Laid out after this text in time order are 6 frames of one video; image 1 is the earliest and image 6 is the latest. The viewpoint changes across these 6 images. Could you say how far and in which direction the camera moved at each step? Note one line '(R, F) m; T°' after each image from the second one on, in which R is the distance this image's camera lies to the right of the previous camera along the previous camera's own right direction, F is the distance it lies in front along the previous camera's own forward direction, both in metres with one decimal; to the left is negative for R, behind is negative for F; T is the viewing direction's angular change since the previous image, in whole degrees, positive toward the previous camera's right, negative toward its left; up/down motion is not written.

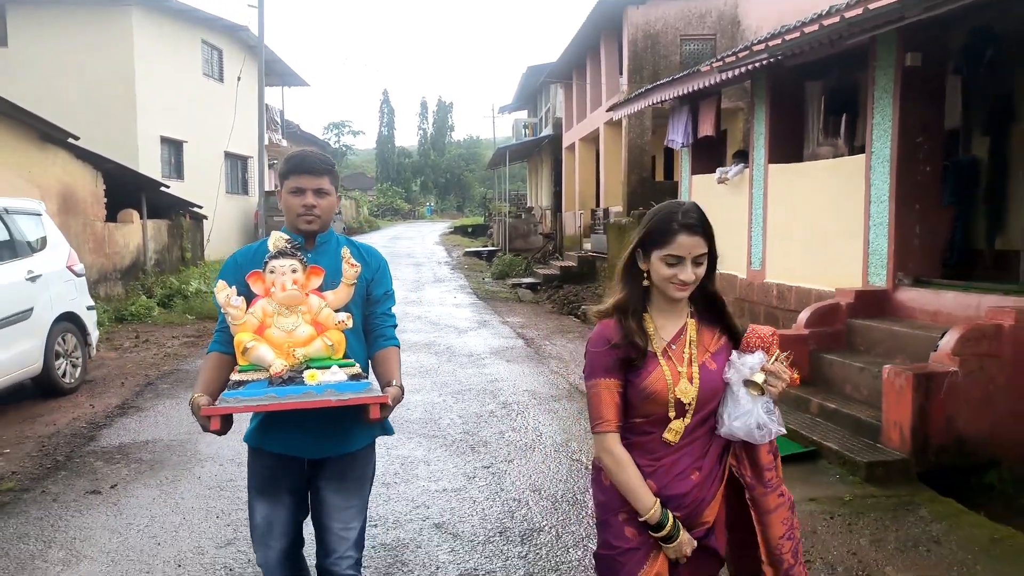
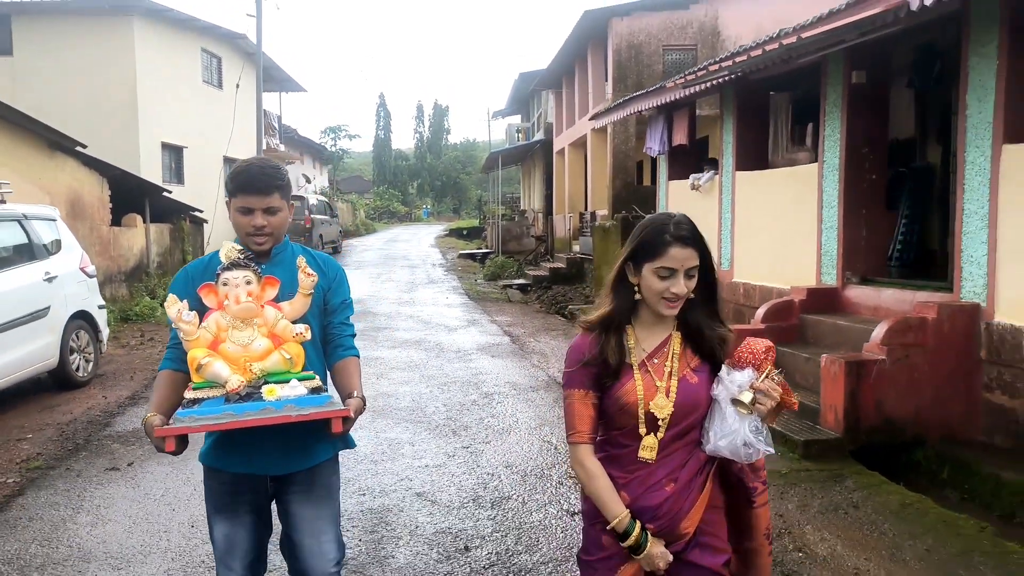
(+0.1, -0.5) m; 0°
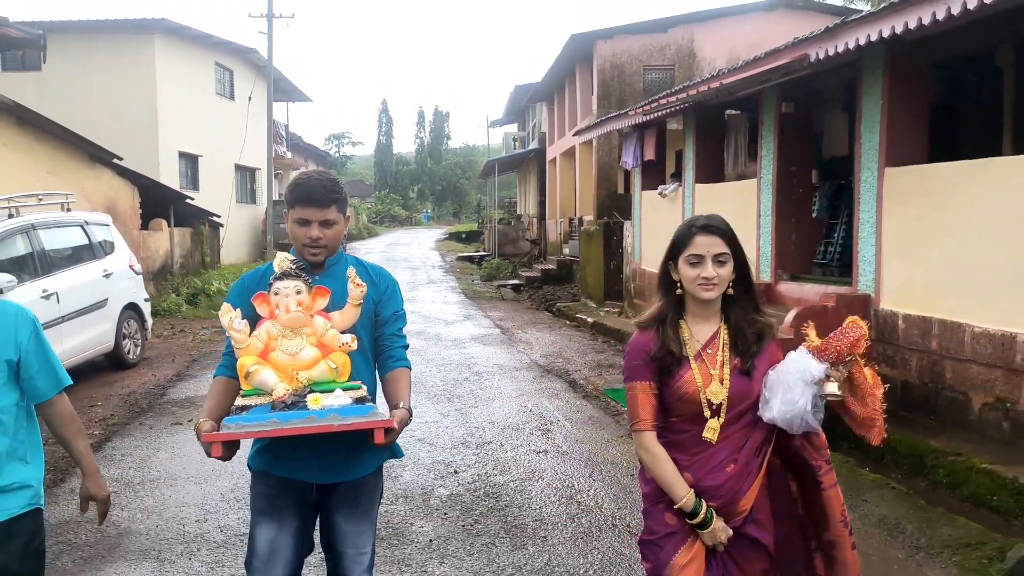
(+0.1, -1.2) m; 0°
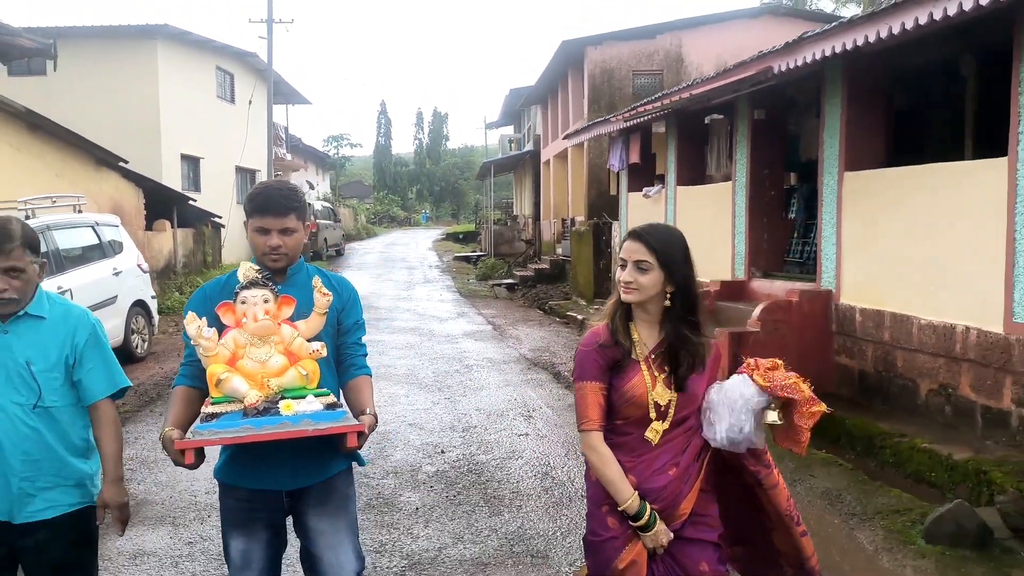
(+0.1, -0.4) m; 0°
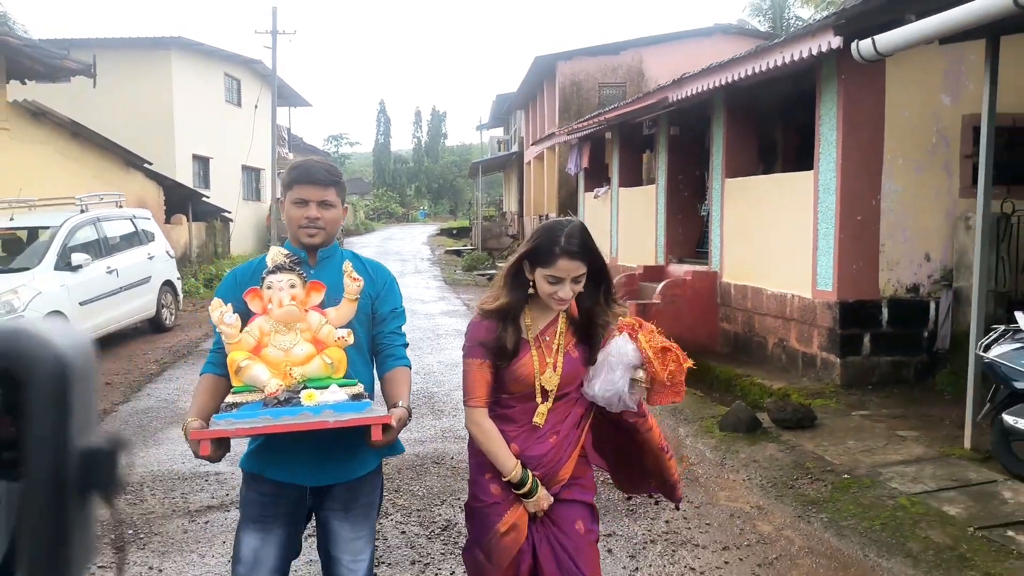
(+0.4, -1.7) m; 0°
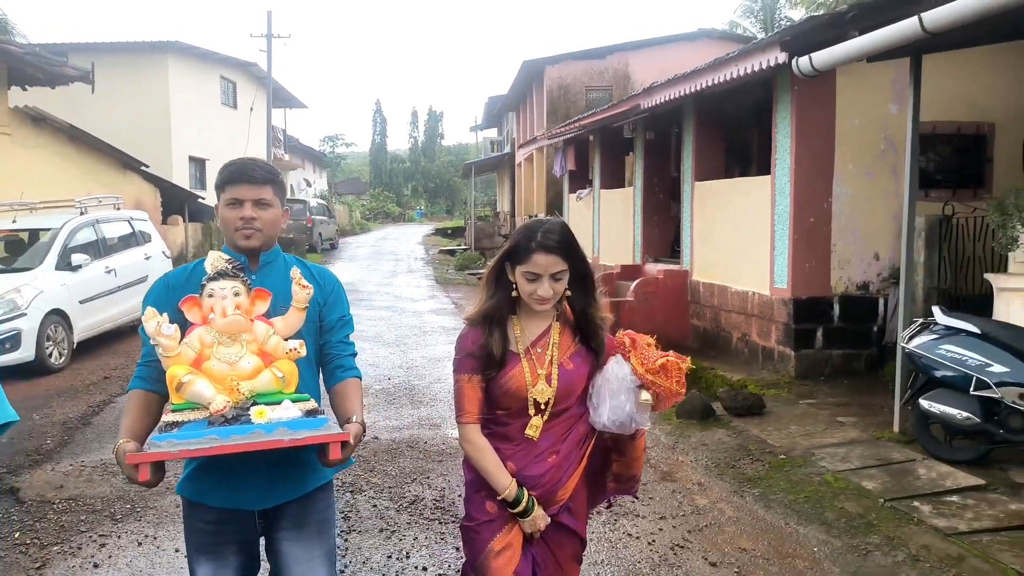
(+0.2, -0.4) m; 0°
